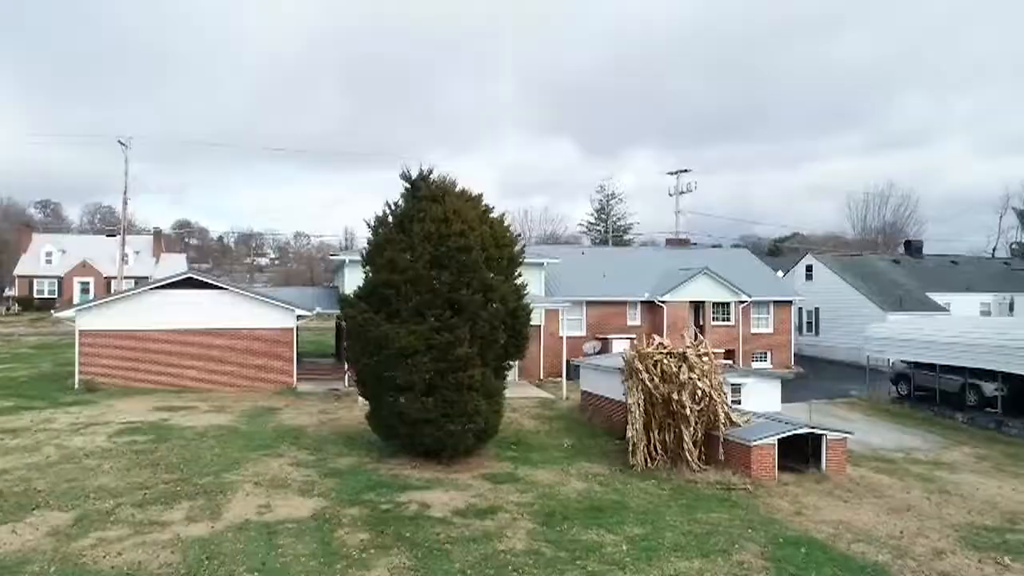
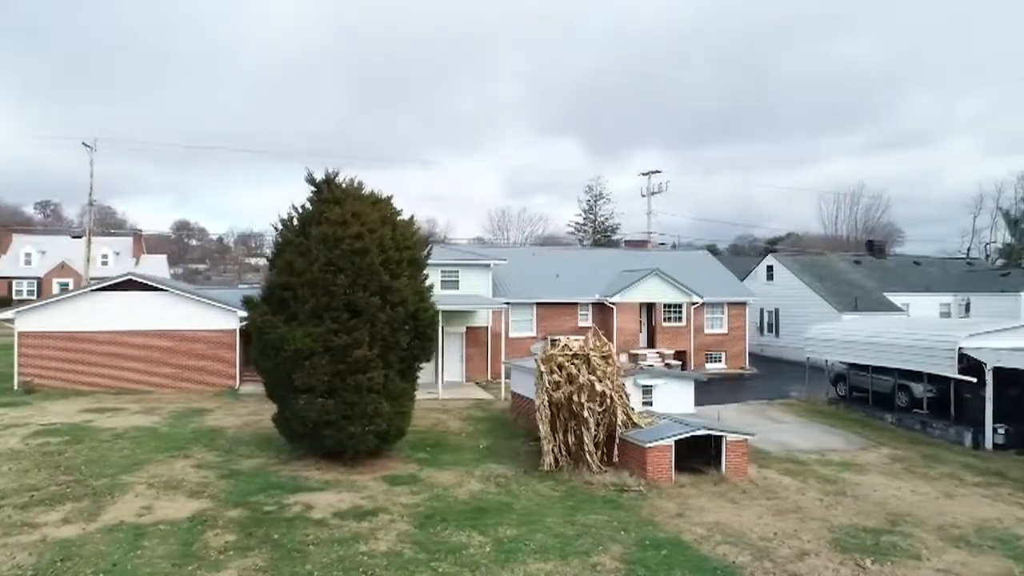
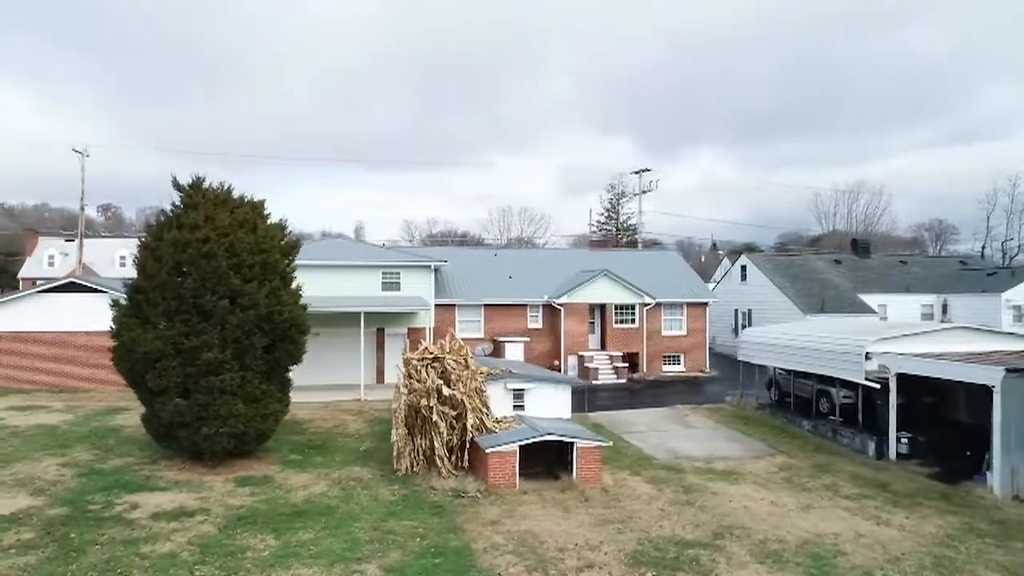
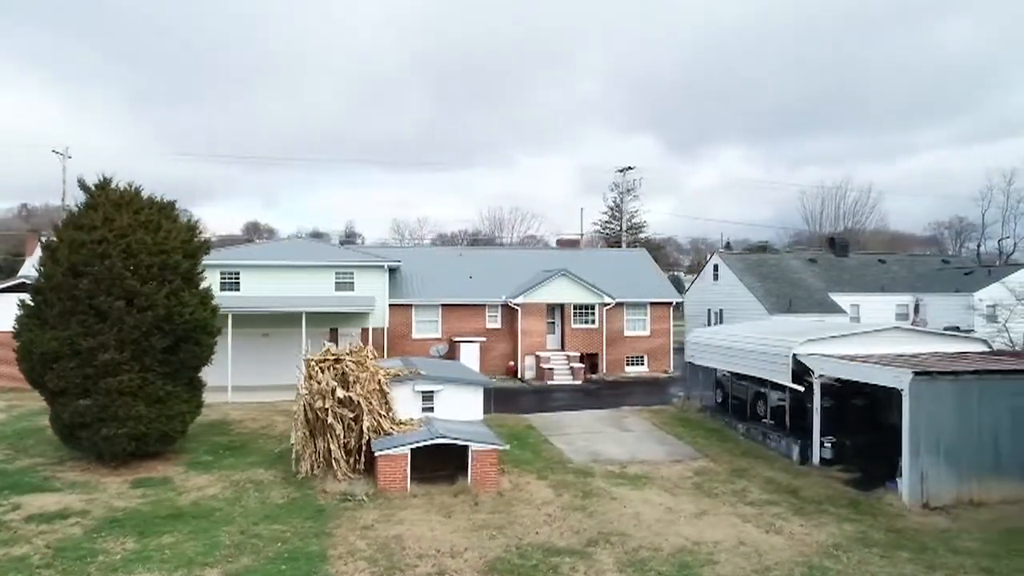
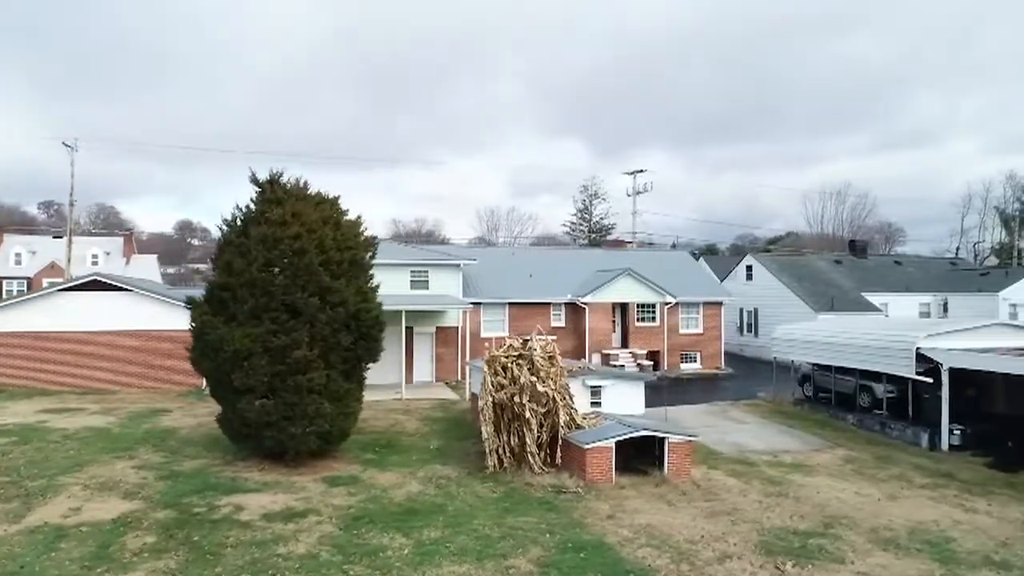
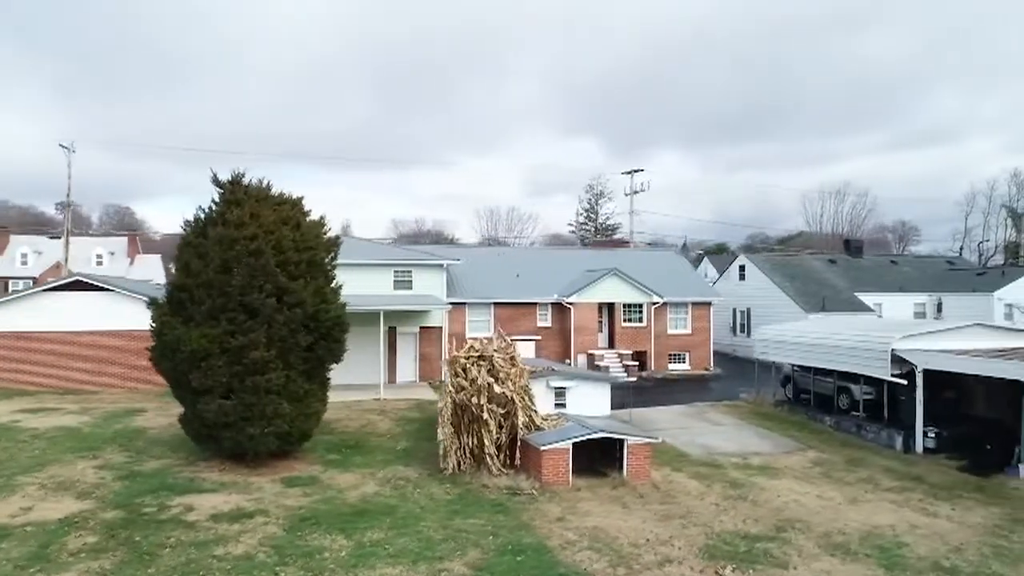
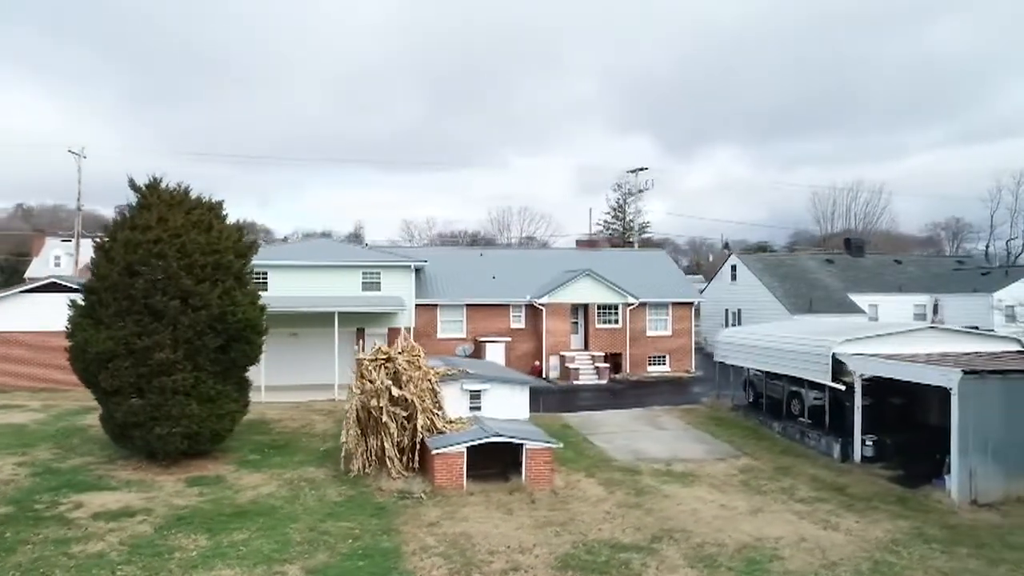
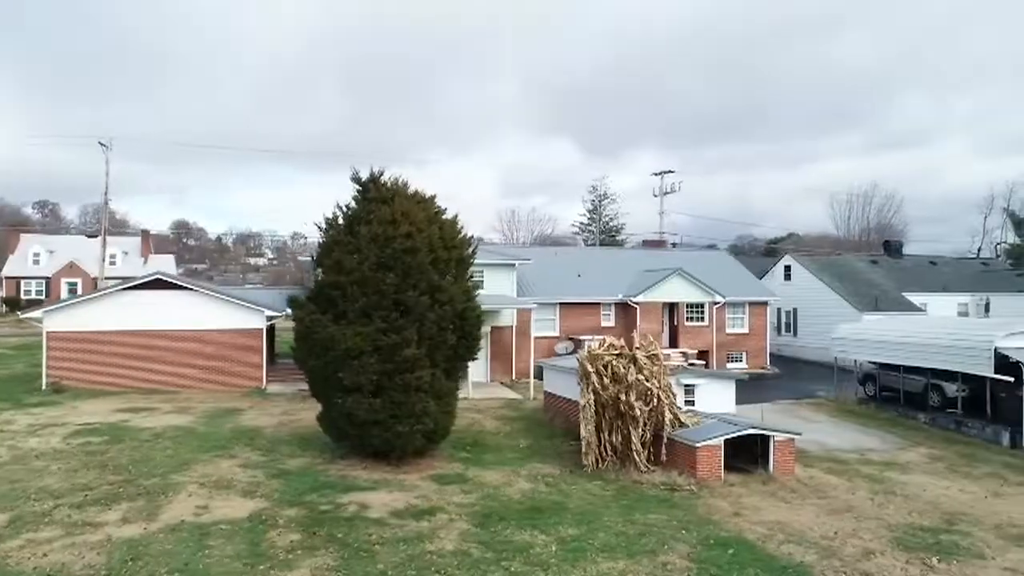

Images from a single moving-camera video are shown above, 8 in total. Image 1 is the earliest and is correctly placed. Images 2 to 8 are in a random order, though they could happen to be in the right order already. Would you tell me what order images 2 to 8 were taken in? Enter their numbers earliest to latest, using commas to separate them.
8, 2, 5, 6, 3, 7, 4
